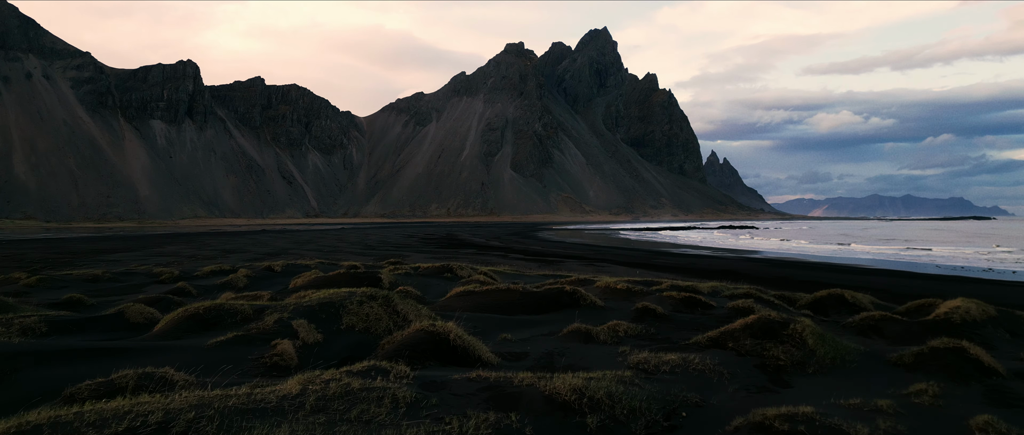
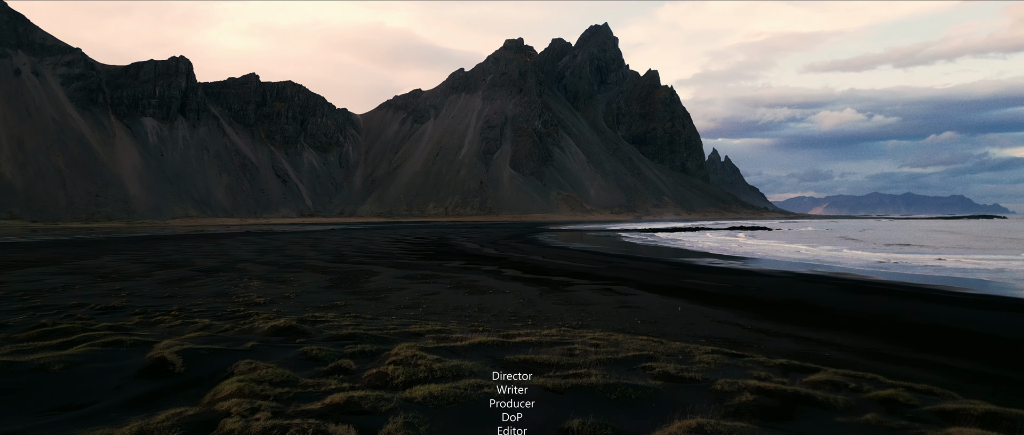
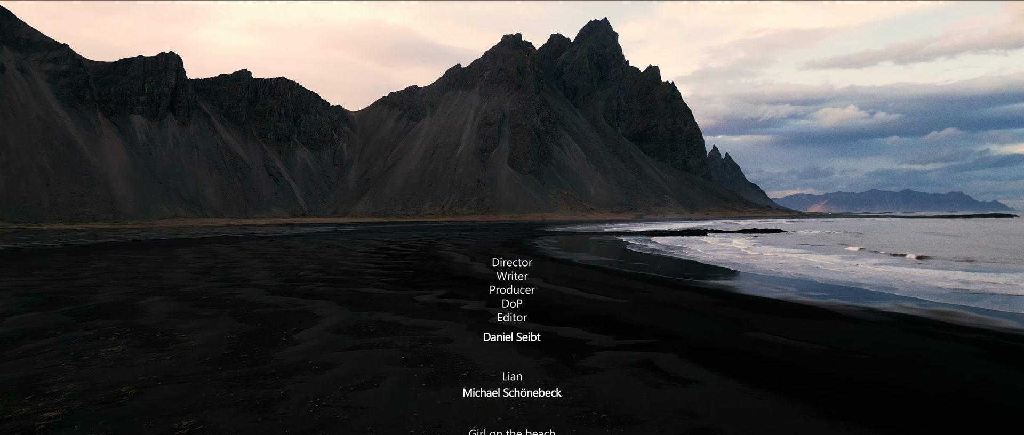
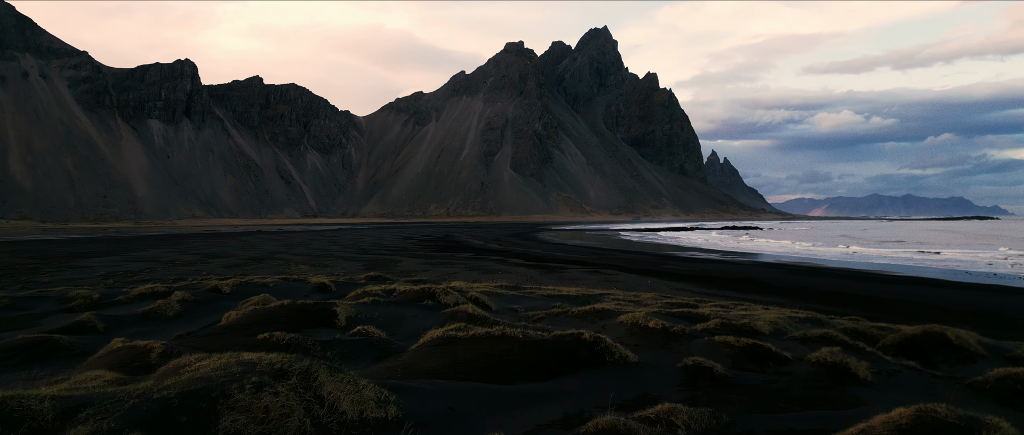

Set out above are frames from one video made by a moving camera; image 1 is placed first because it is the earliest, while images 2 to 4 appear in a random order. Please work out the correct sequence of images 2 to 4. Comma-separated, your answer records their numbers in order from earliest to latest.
4, 2, 3
